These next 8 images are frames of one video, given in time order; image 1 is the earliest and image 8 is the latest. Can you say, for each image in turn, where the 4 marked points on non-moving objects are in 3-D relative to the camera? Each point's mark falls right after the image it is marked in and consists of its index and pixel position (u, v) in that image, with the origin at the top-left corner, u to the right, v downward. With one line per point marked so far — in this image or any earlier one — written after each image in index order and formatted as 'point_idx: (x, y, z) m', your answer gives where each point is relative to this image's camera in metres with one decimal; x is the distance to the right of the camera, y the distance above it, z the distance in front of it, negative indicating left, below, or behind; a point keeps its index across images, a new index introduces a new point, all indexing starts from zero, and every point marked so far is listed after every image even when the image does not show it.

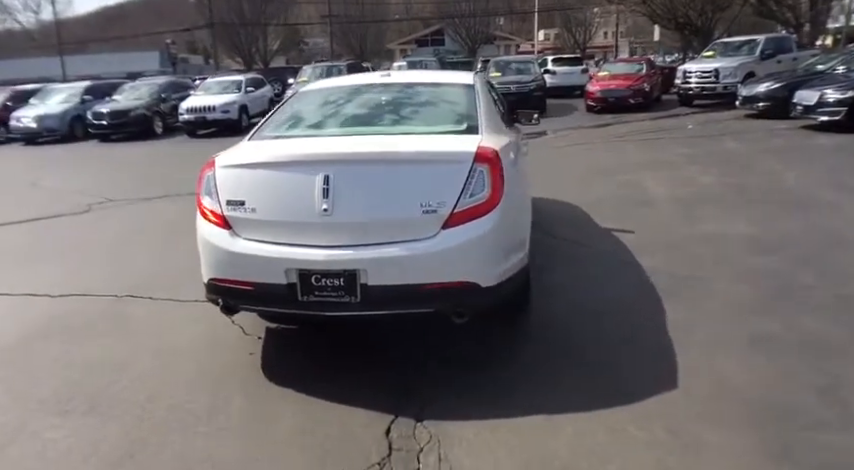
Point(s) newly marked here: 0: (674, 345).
0: (+1.4, -0.6, +3.5) m
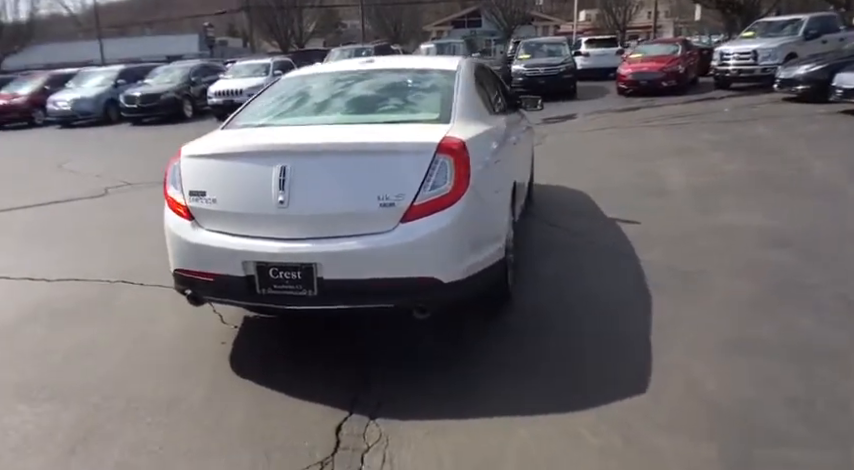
0: (+1.2, -0.6, +3.3) m
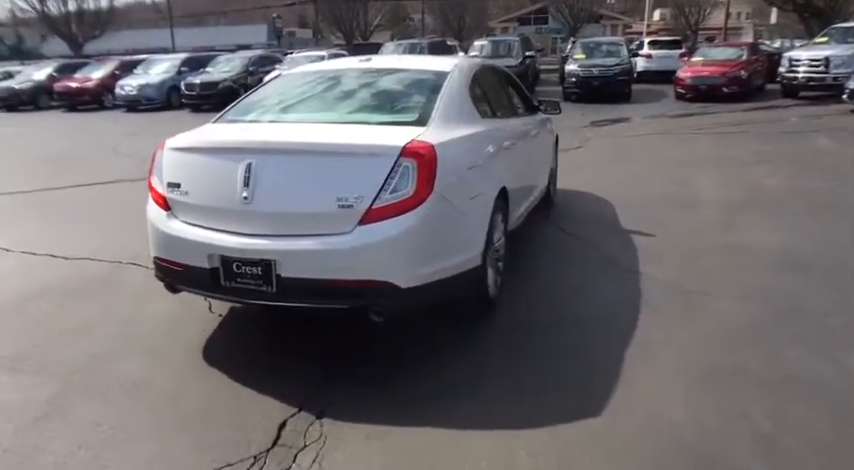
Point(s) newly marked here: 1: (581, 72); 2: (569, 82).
0: (+1.0, -0.7, +3.2) m
1: (+4.5, +4.8, +18.3) m
2: (+4.2, +4.6, +18.6) m
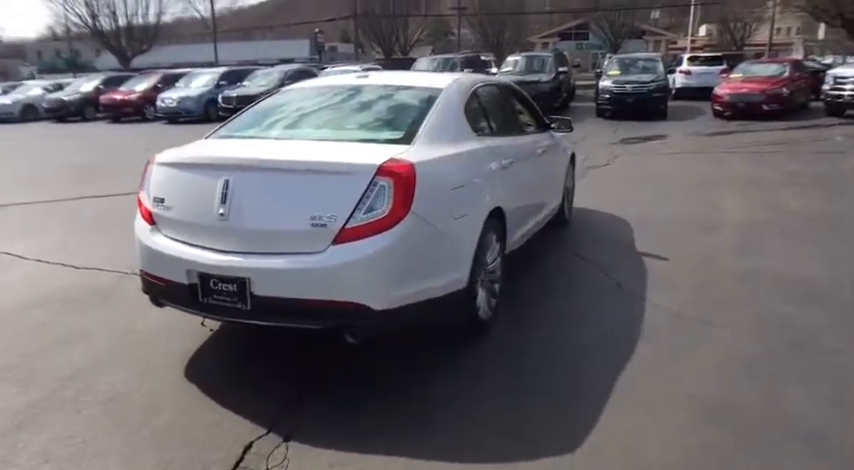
0: (+0.9, -0.8, +3.1) m
1: (+5.5, +4.3, +18.1) m
2: (+5.2, +4.1, +18.4) m
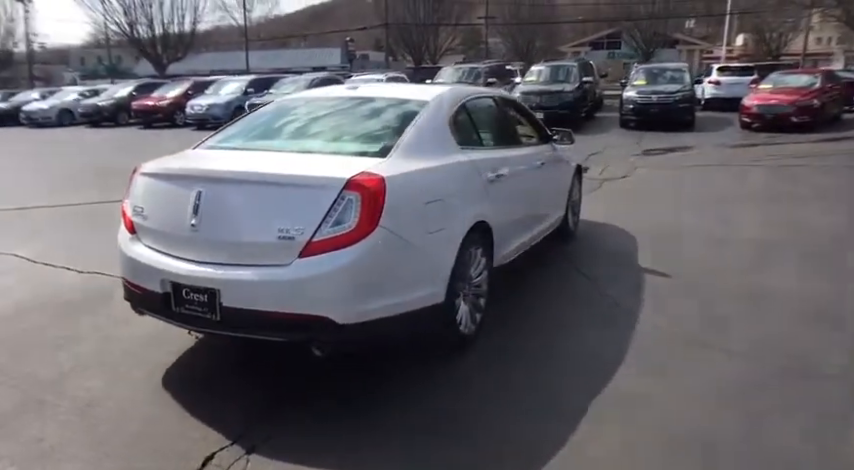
0: (+0.8, -0.9, +3.0) m
1: (+6.1, +3.9, +17.8) m
2: (+5.8, +3.7, +18.1) m
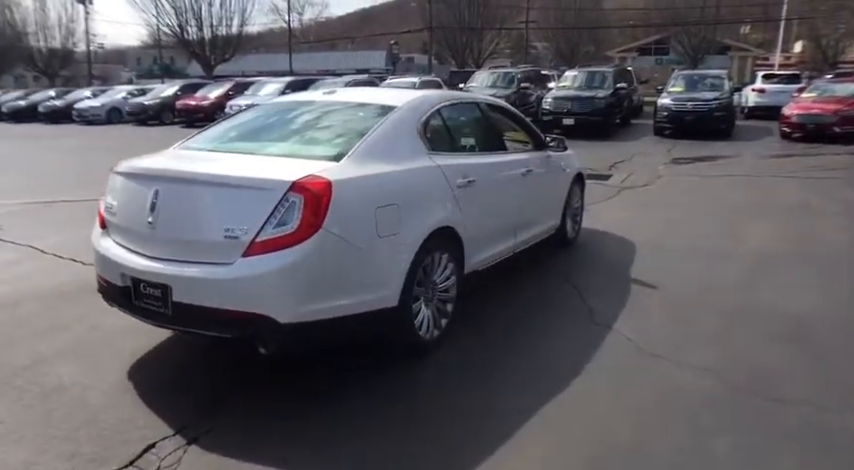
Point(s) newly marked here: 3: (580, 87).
0: (+0.5, -0.9, +3.0) m
1: (+7.0, +3.6, +17.4) m
2: (+6.7, +3.4, +17.7) m
3: (+4.7, +4.5, +19.0) m
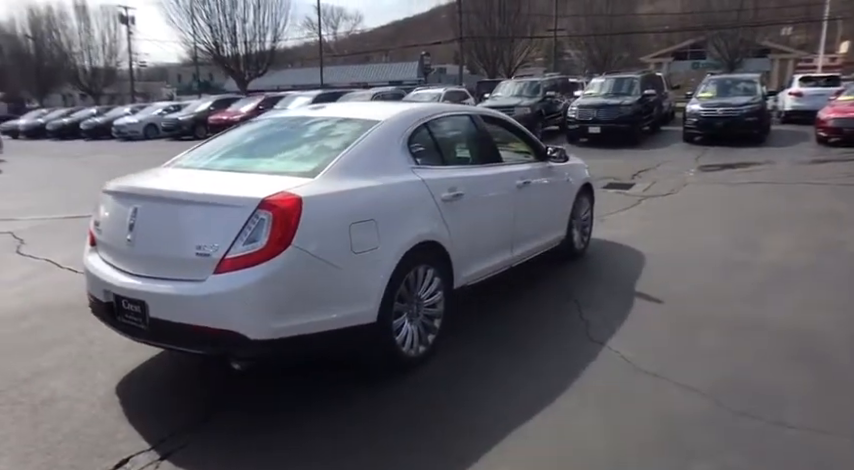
0: (+0.4, -1.0, +2.9) m
1: (+7.6, +3.4, +17.0) m
2: (+7.4, +3.2, +17.4) m
3: (+5.5, +4.3, +18.7) m
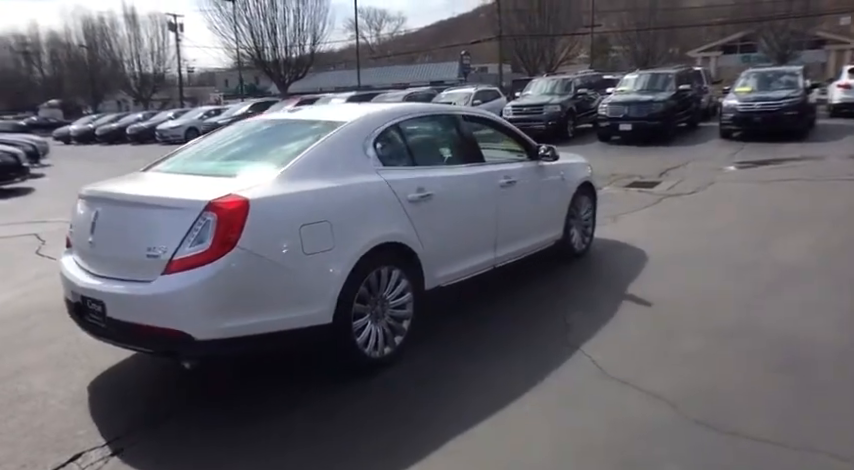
0: (+0.1, -1.0, +2.9) m
1: (+8.4, +3.4, +16.5) m
2: (+8.2, +3.2, +16.8) m
3: (+6.3, +4.3, +18.3) m
